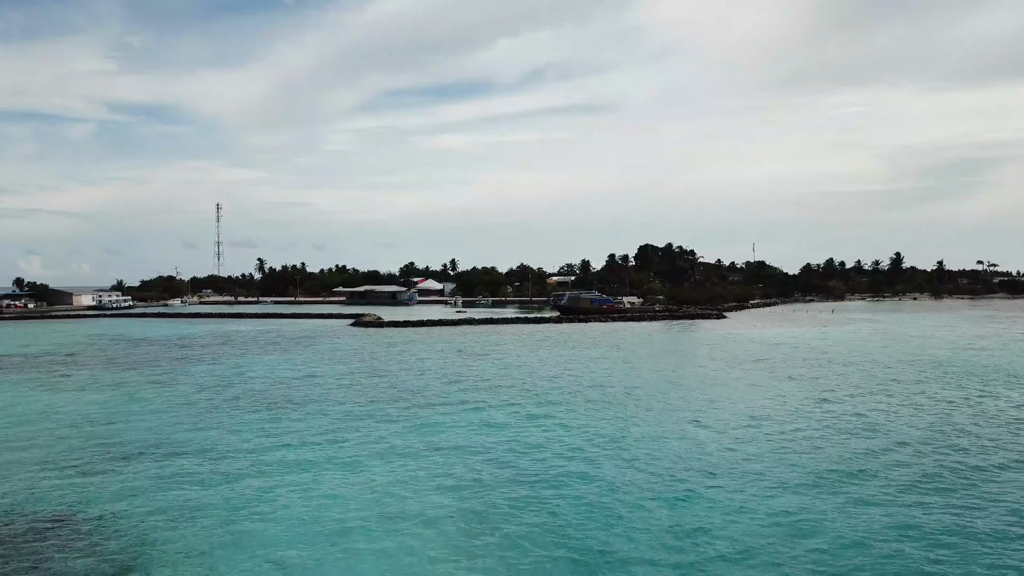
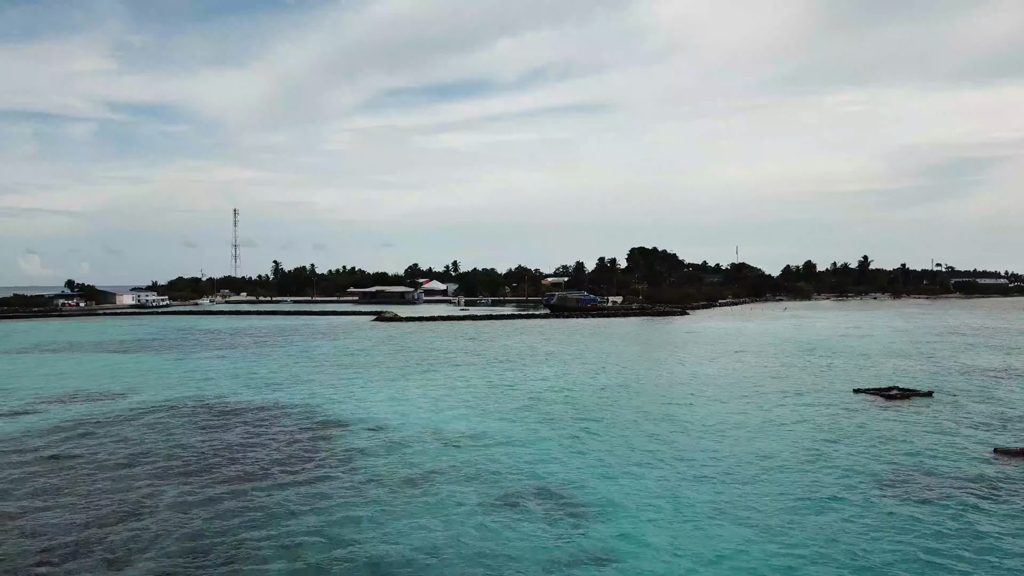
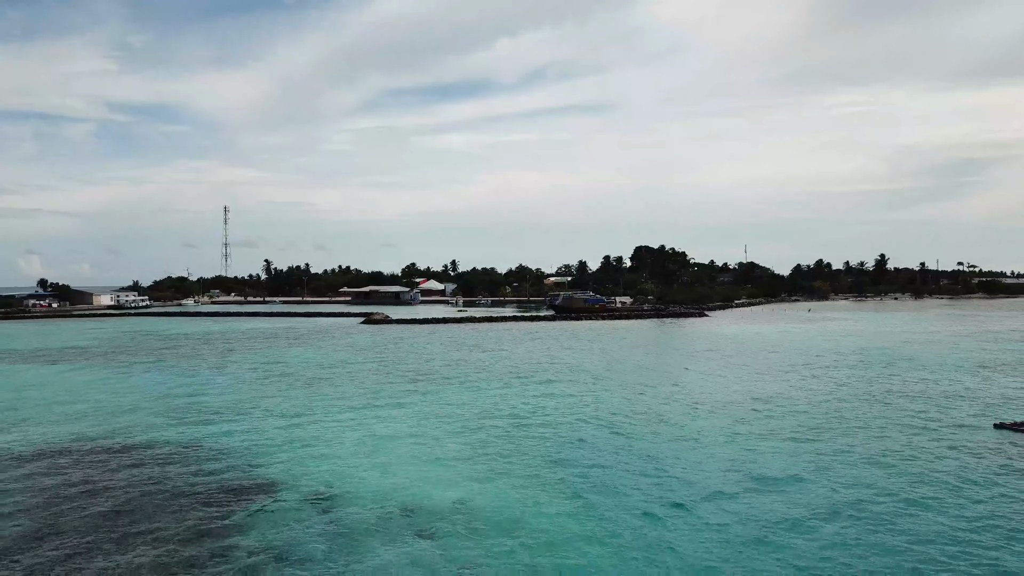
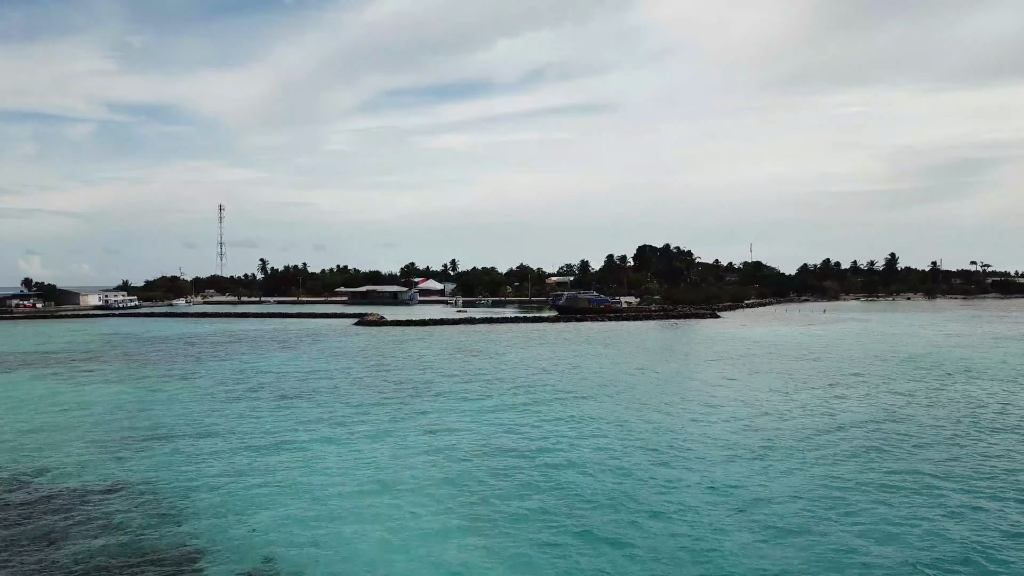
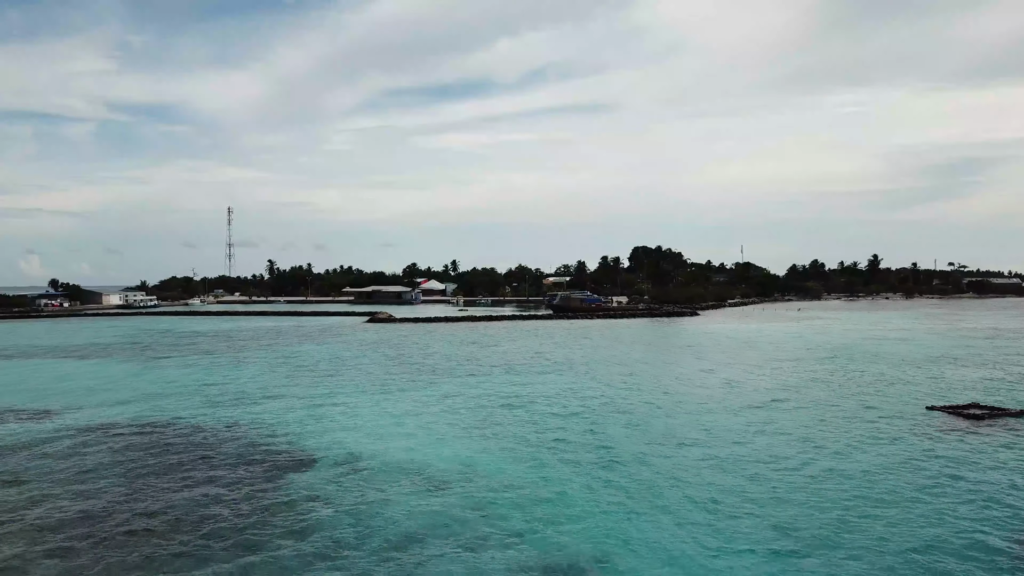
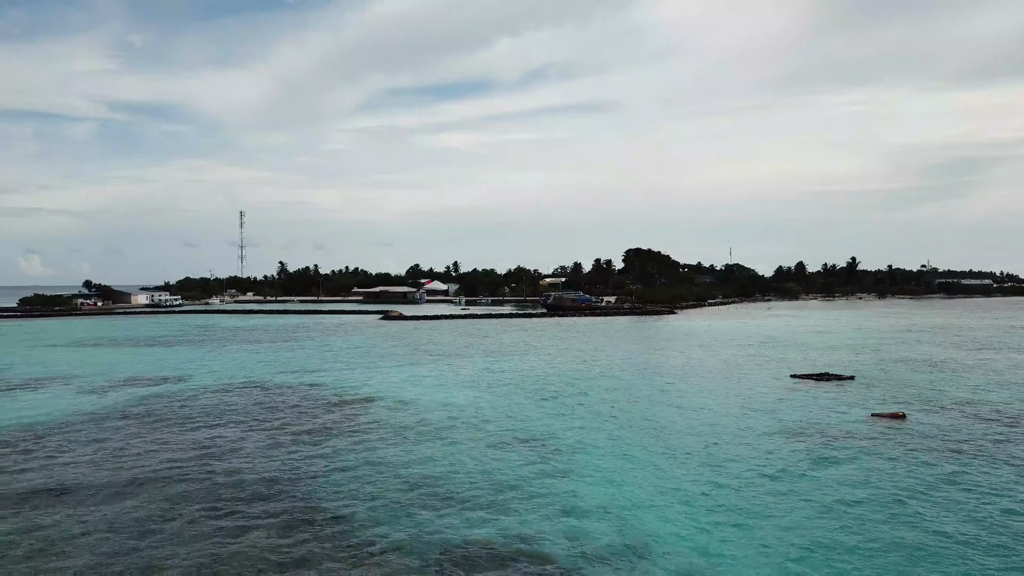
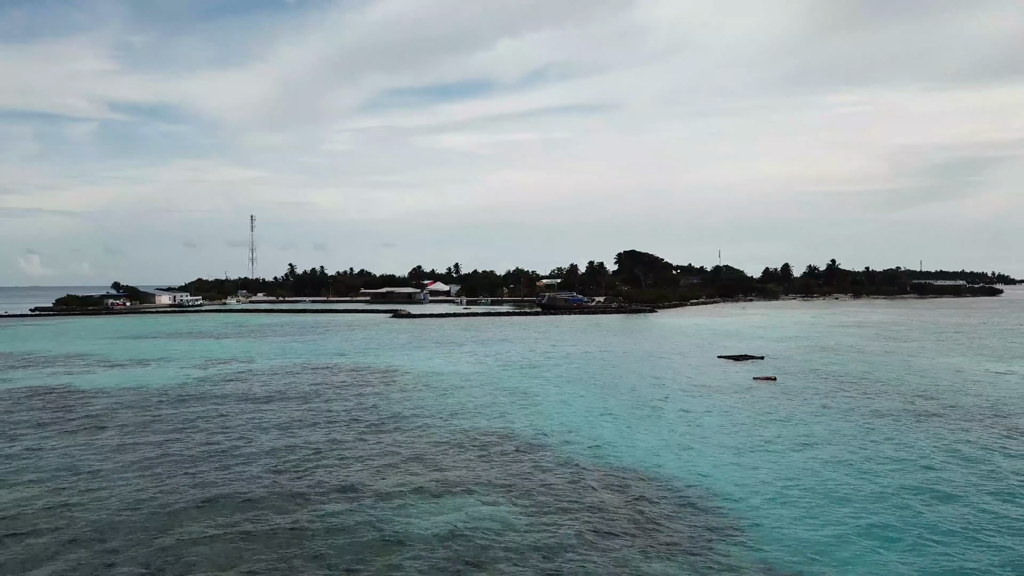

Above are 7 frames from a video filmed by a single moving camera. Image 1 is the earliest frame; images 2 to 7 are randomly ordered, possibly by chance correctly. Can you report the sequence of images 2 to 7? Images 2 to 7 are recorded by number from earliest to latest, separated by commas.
4, 3, 5, 2, 6, 7
